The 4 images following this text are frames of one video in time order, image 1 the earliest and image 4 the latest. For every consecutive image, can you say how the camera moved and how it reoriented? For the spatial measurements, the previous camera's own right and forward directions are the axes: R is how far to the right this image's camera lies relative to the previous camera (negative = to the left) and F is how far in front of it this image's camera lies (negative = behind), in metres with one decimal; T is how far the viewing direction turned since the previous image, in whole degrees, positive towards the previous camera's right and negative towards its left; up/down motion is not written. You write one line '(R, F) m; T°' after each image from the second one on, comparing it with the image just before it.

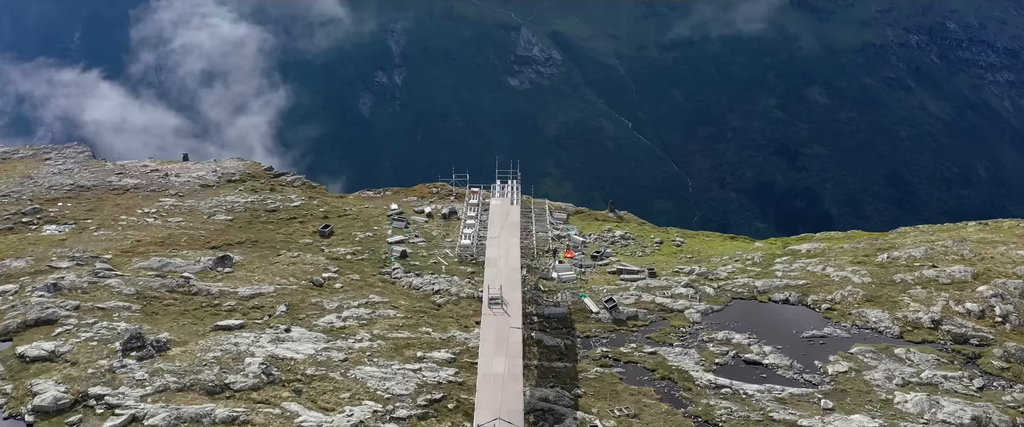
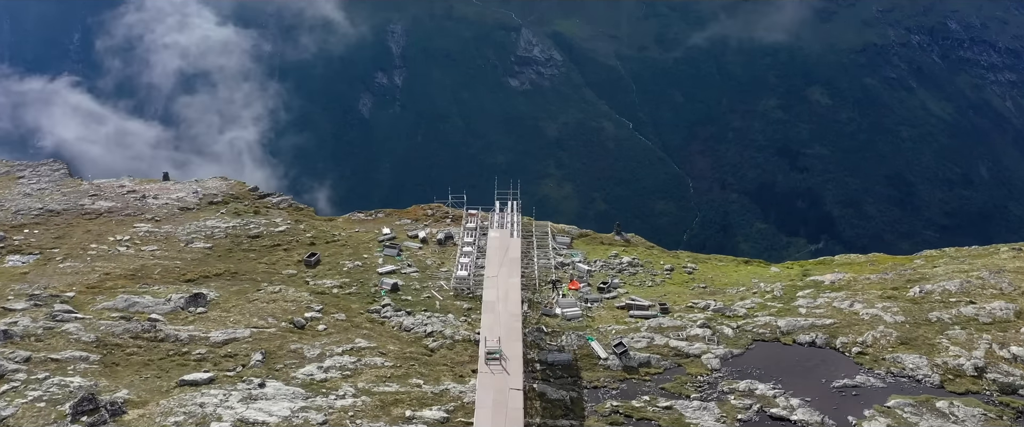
(+0.1, +5.5) m; 0°
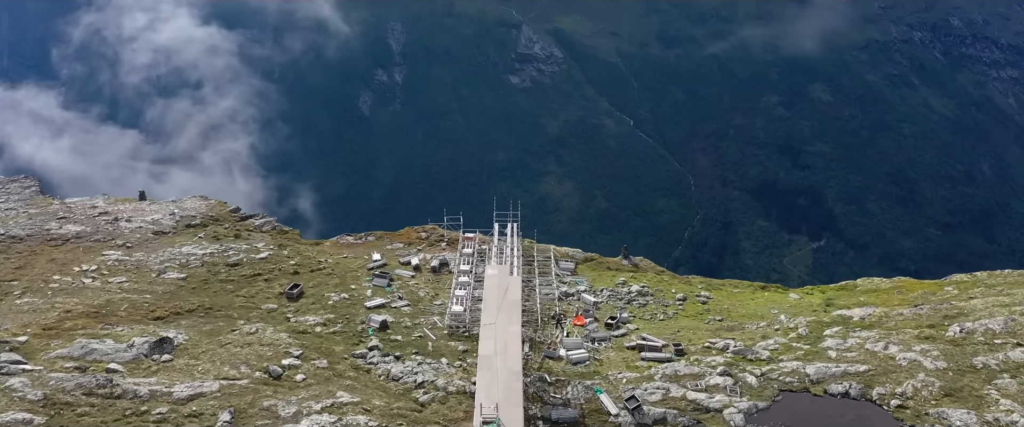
(+0.1, +5.8) m; 0°
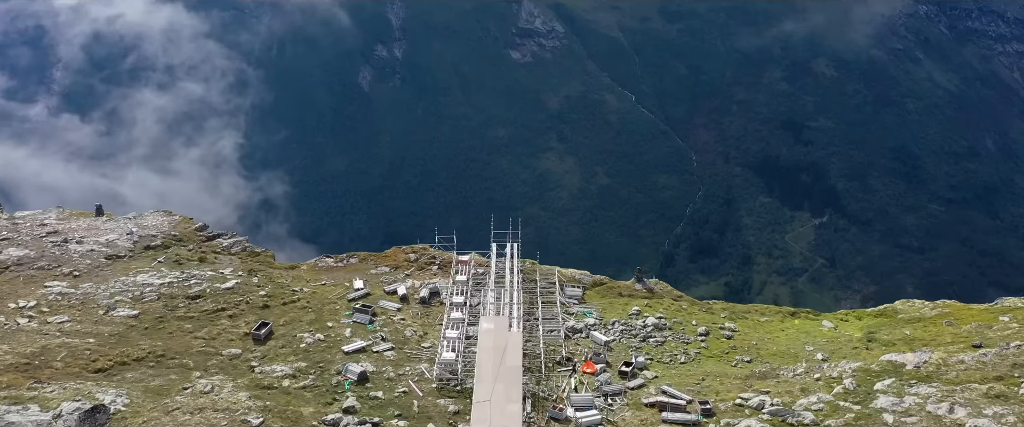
(+0.1, +8.9) m; 0°
